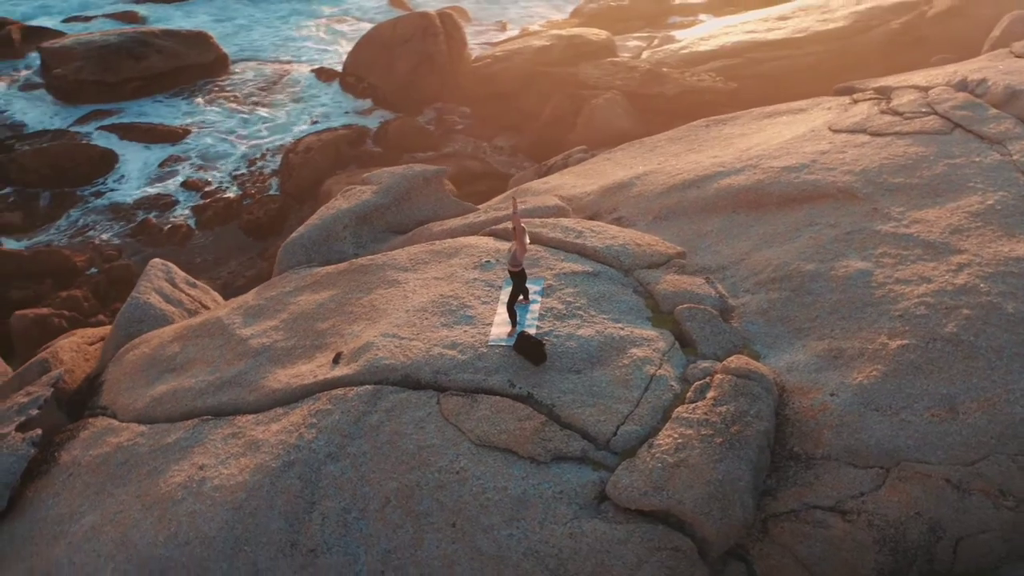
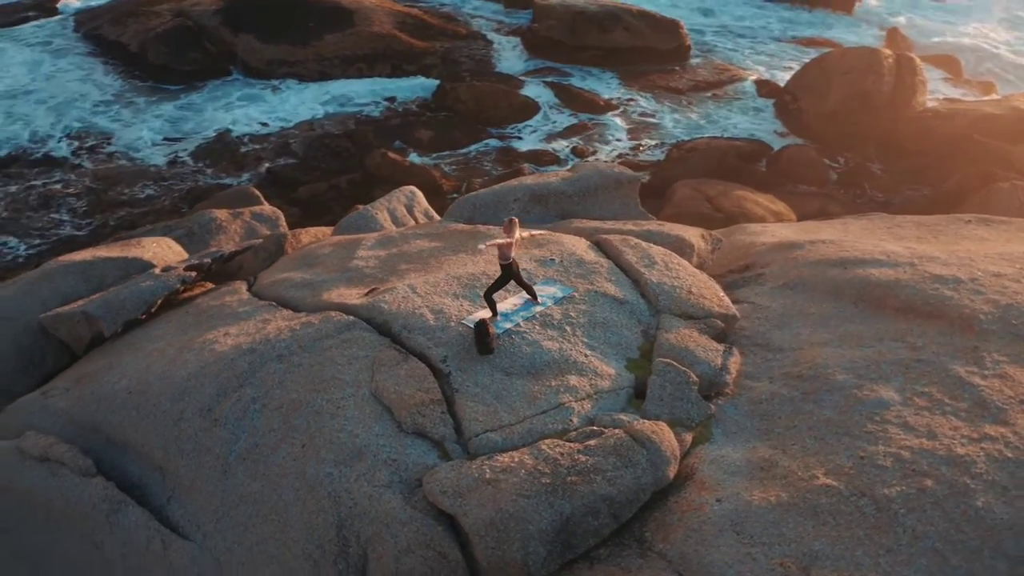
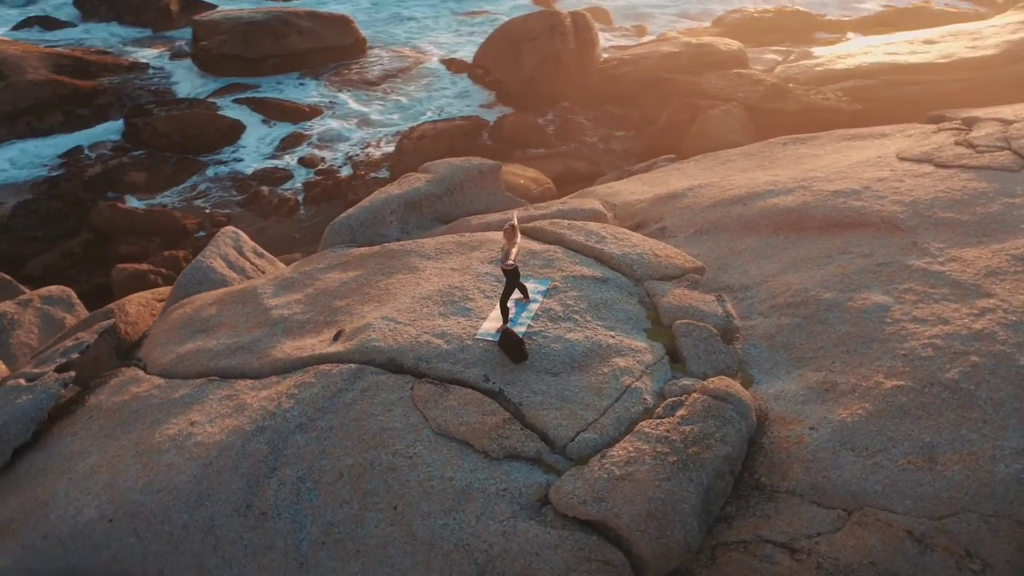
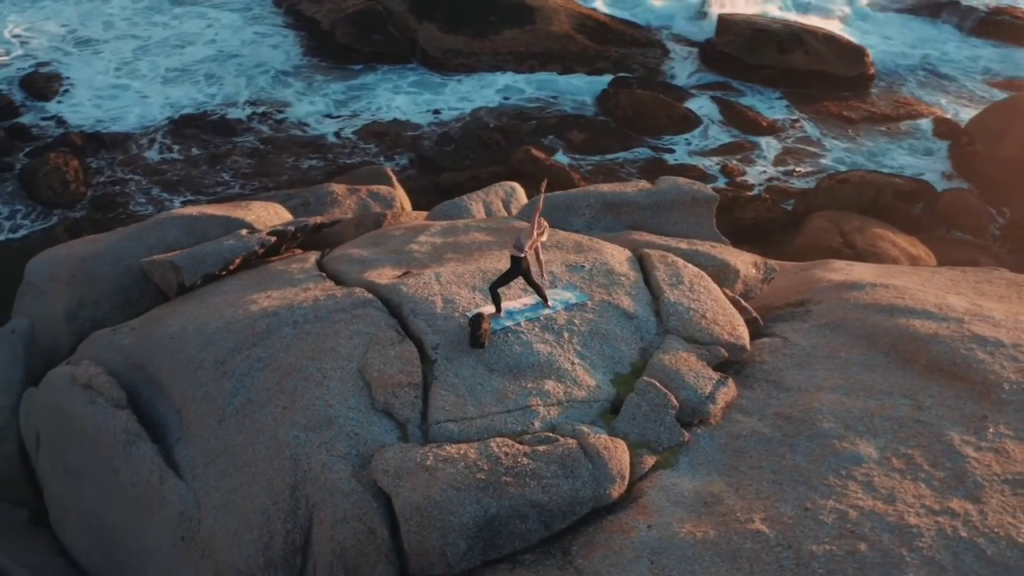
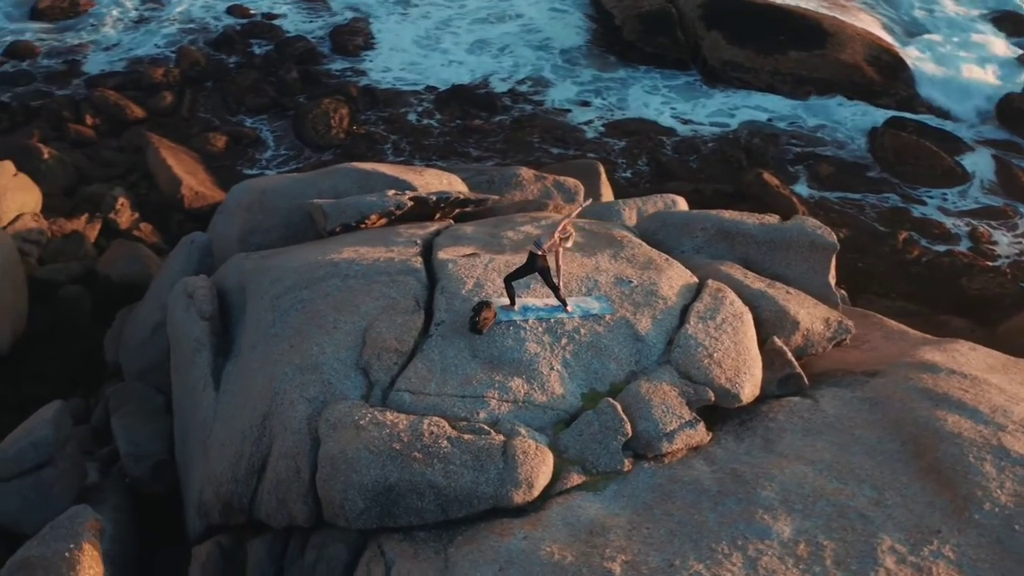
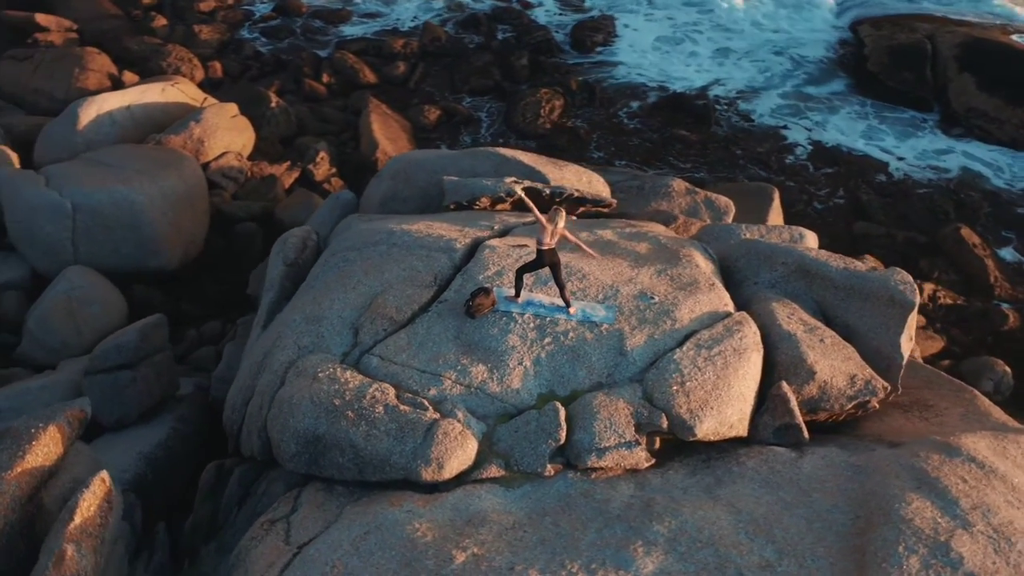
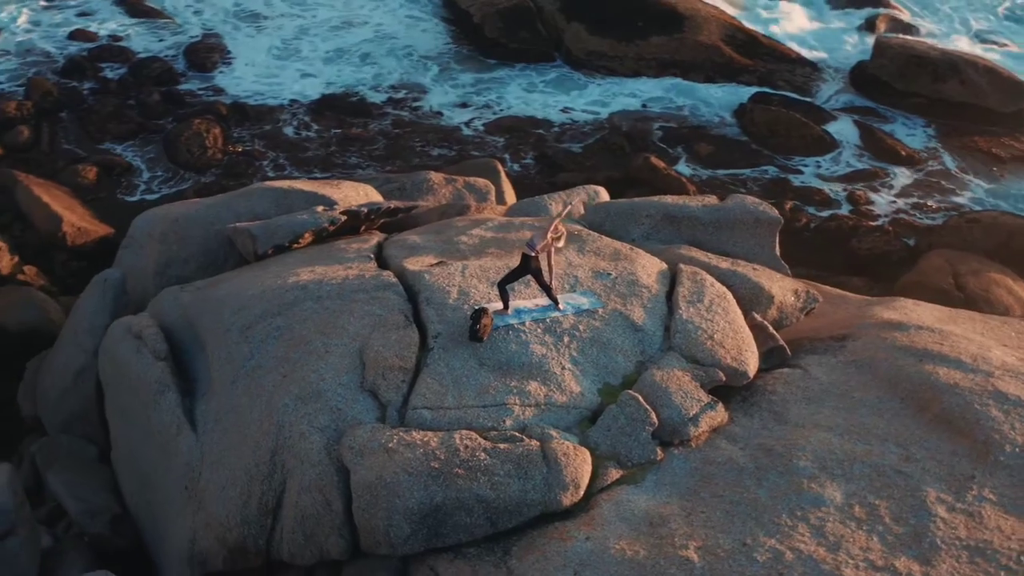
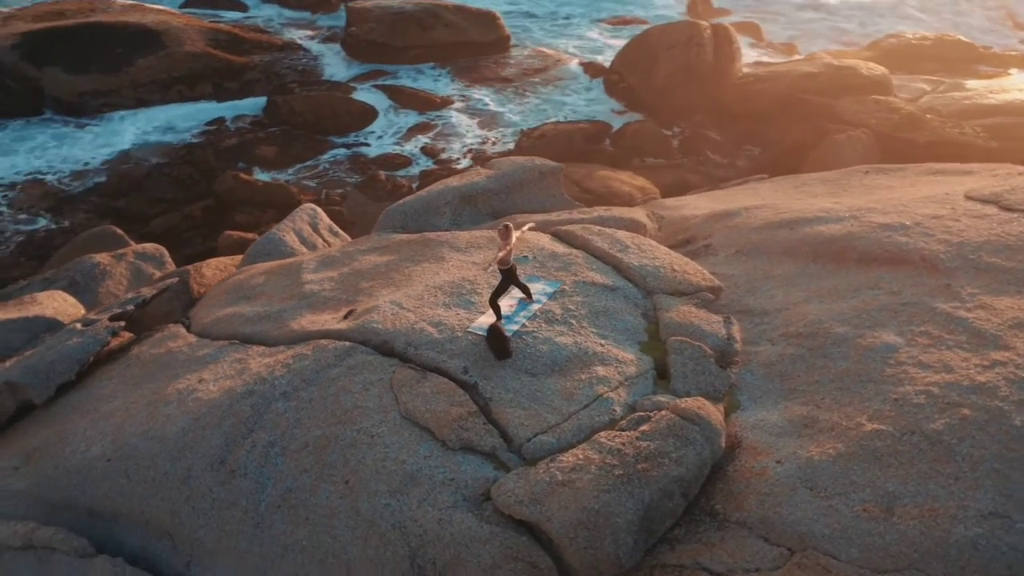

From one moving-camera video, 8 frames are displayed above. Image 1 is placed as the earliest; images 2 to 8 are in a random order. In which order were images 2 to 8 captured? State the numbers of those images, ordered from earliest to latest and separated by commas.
3, 8, 2, 4, 7, 5, 6
